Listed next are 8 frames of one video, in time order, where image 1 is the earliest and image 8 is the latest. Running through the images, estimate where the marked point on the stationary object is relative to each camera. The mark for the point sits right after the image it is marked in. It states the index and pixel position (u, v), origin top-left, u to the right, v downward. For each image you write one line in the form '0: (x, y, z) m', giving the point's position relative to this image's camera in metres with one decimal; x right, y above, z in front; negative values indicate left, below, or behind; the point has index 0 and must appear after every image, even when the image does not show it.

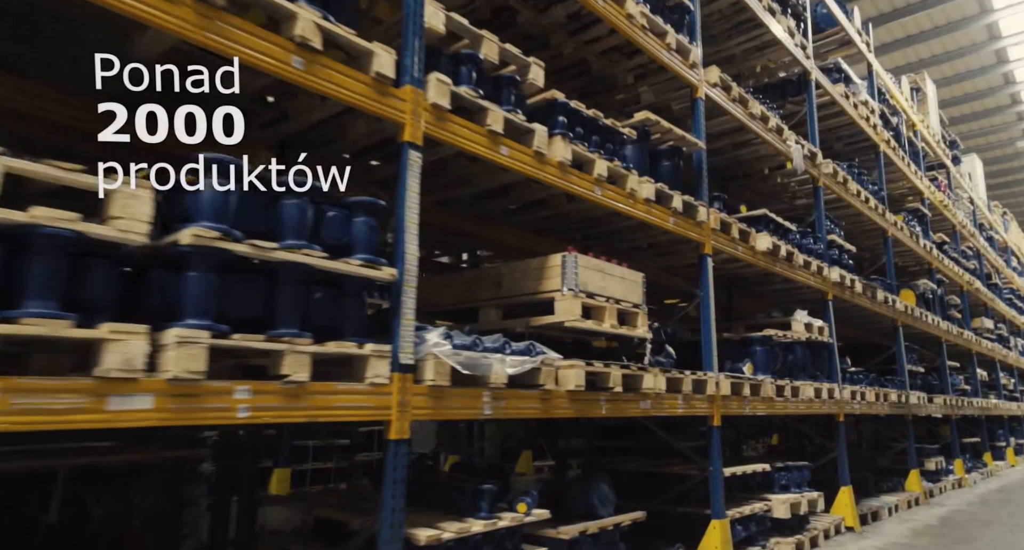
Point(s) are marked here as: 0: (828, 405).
0: (+3.6, -1.5, +7.7) m
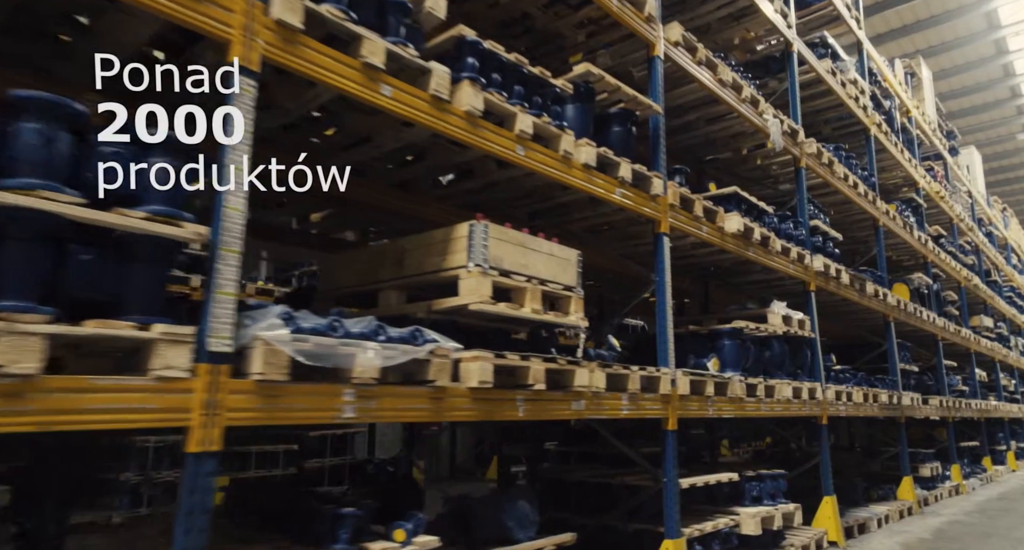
0: (+3.1, -1.4, +7.0) m
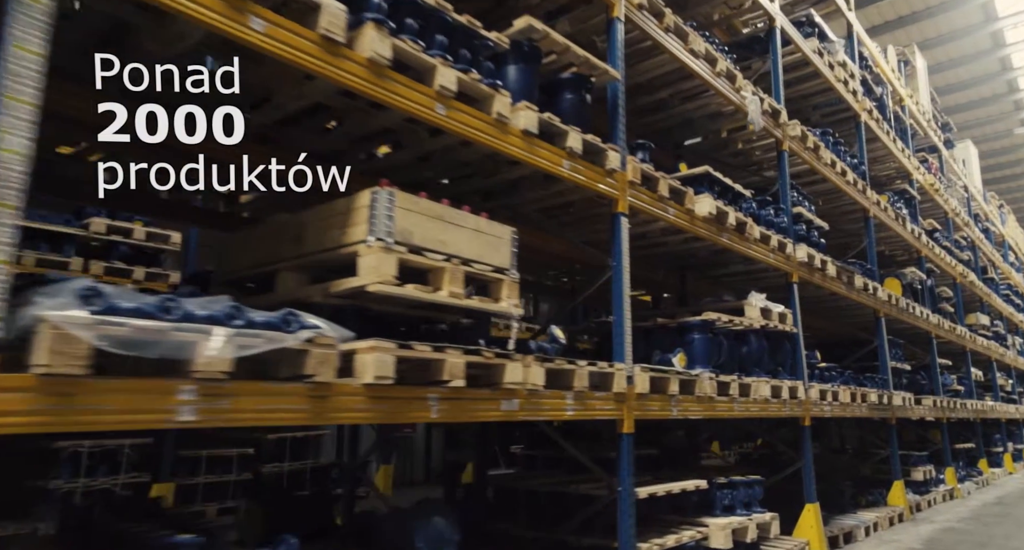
0: (+2.7, -1.3, +6.5) m
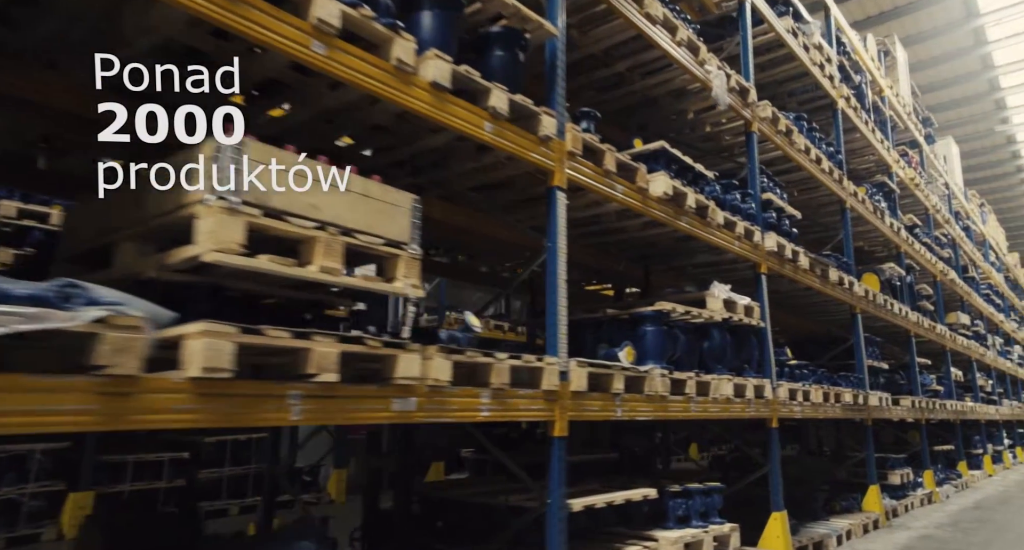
0: (+2.2, -1.2, +6.0) m
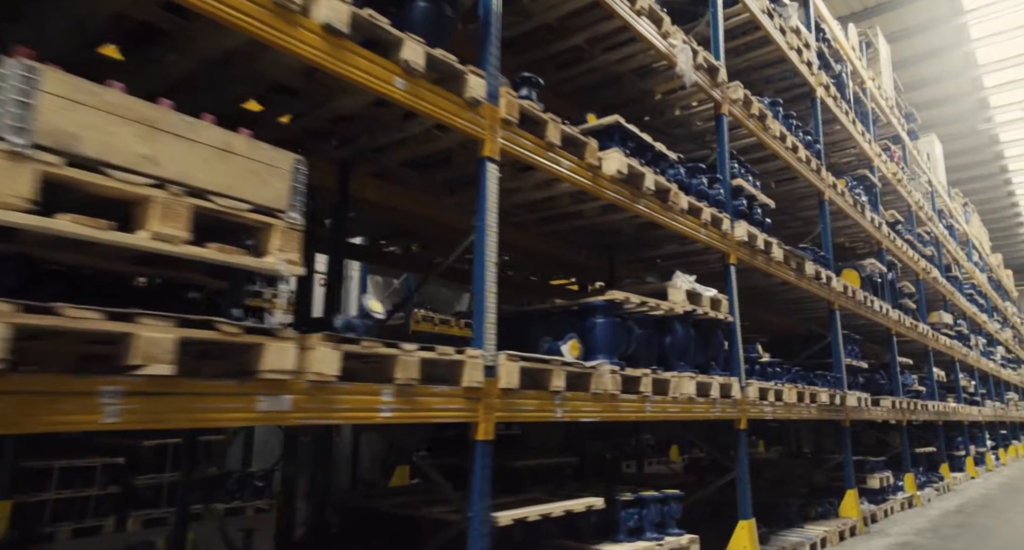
0: (+1.8, -1.1, +5.6) m
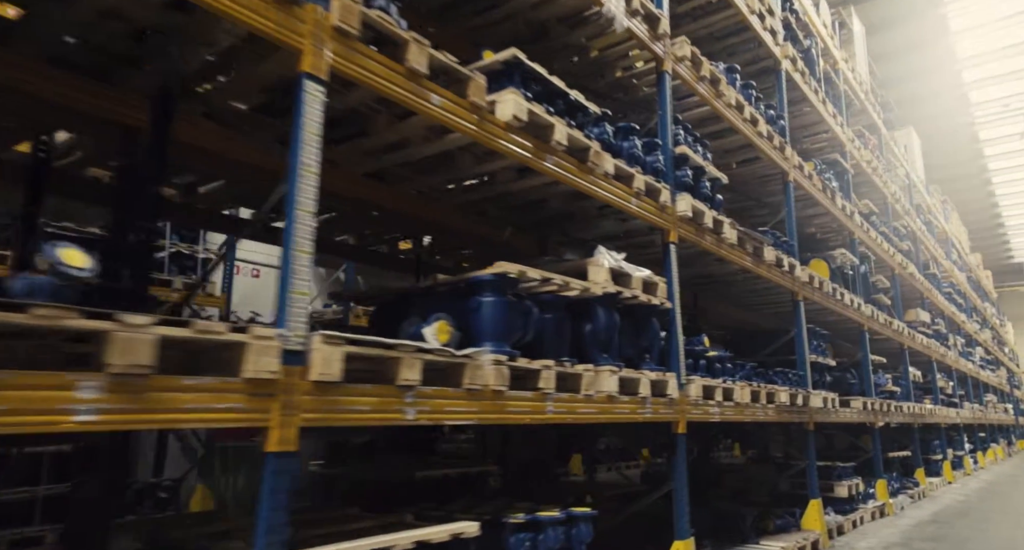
0: (+1.0, -0.9, +4.7) m
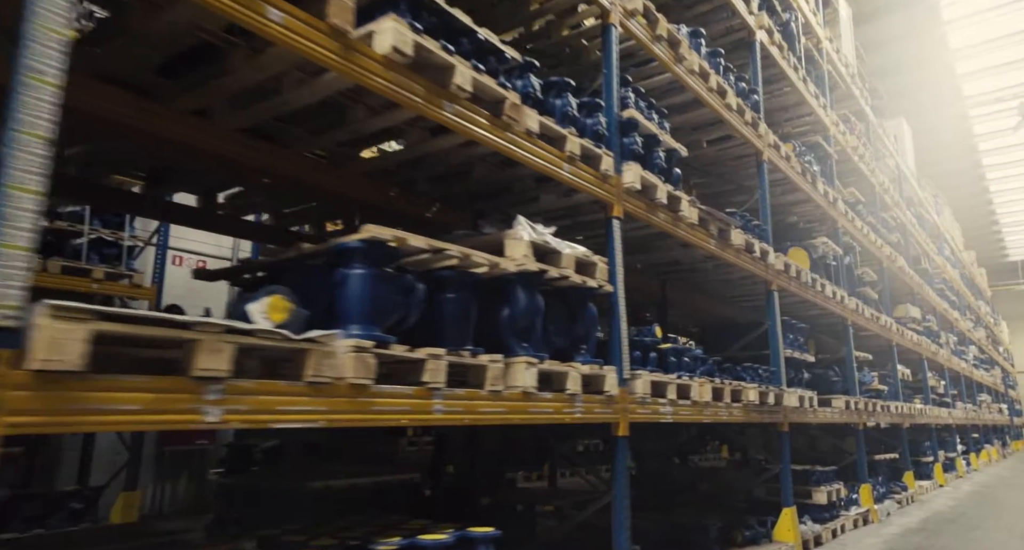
0: (+0.5, -0.8, +4.1) m
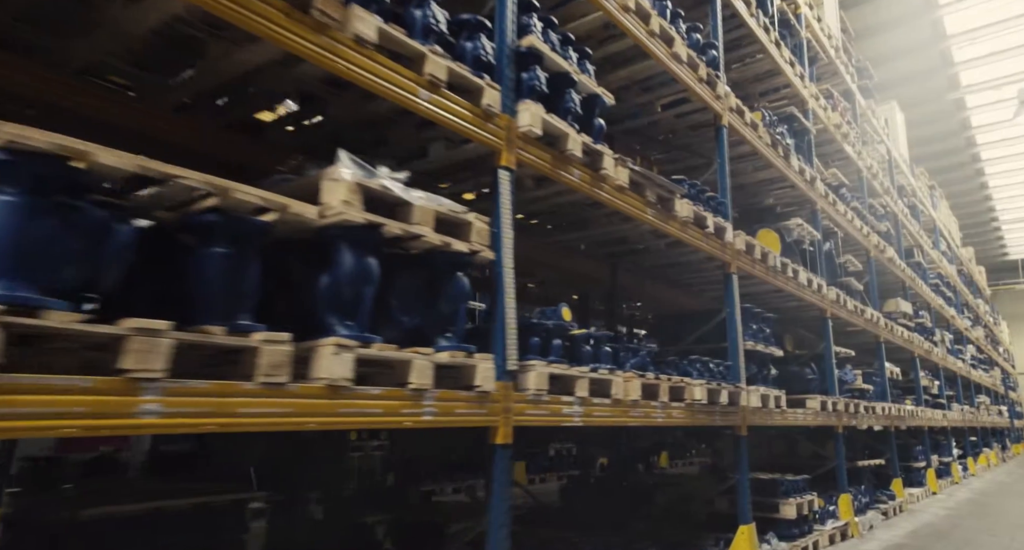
0: (-0.3, -0.6, +3.1) m
